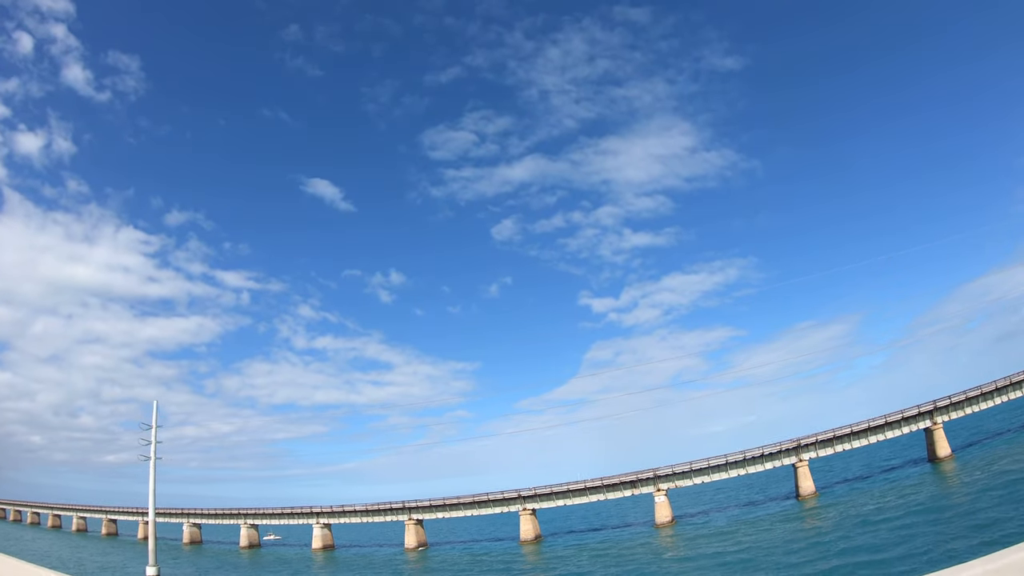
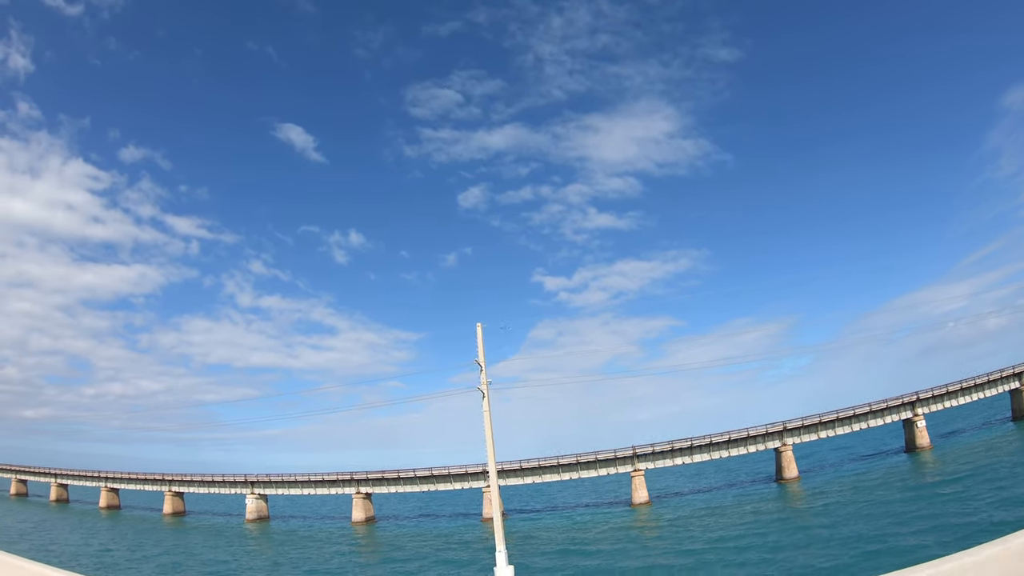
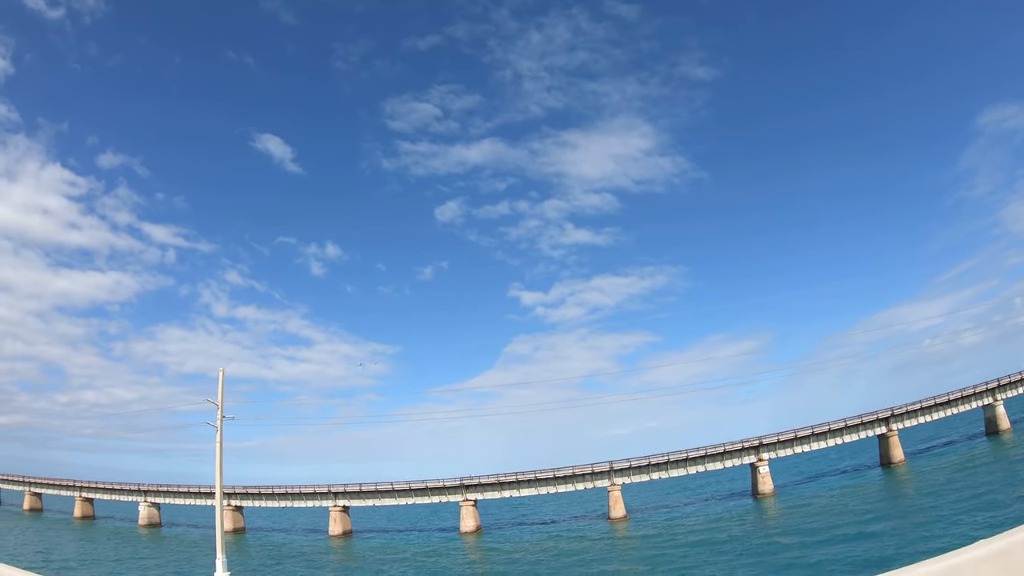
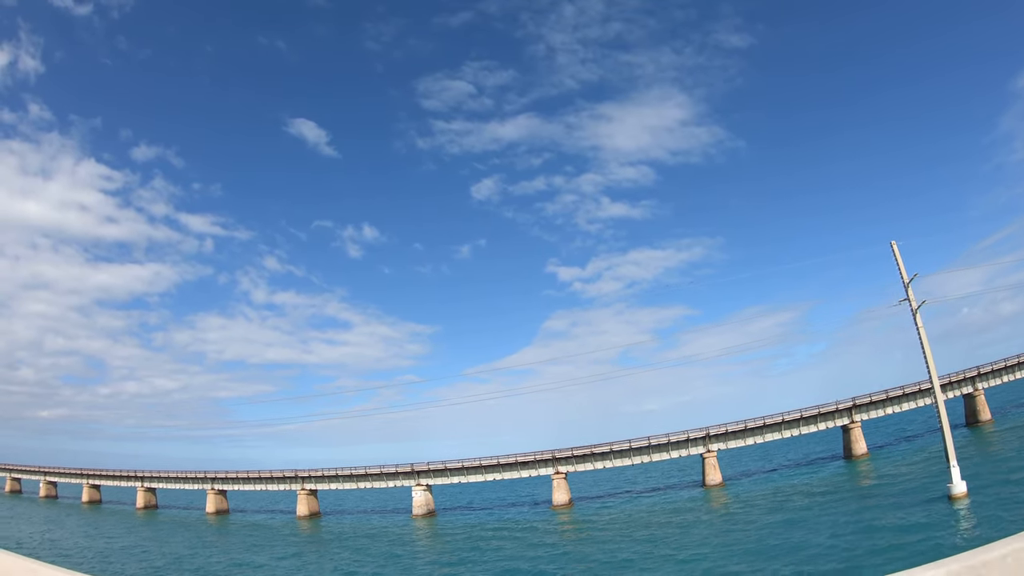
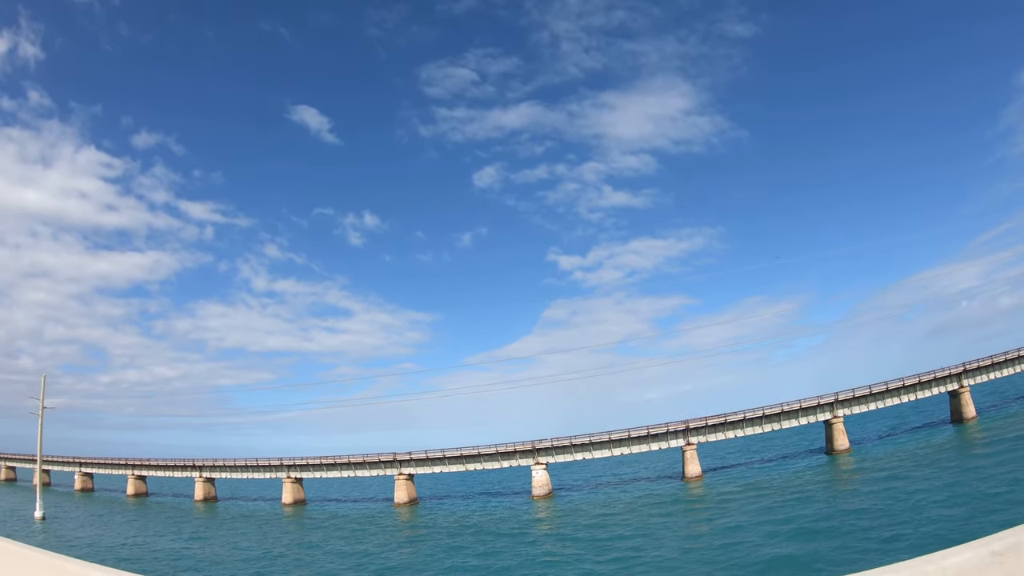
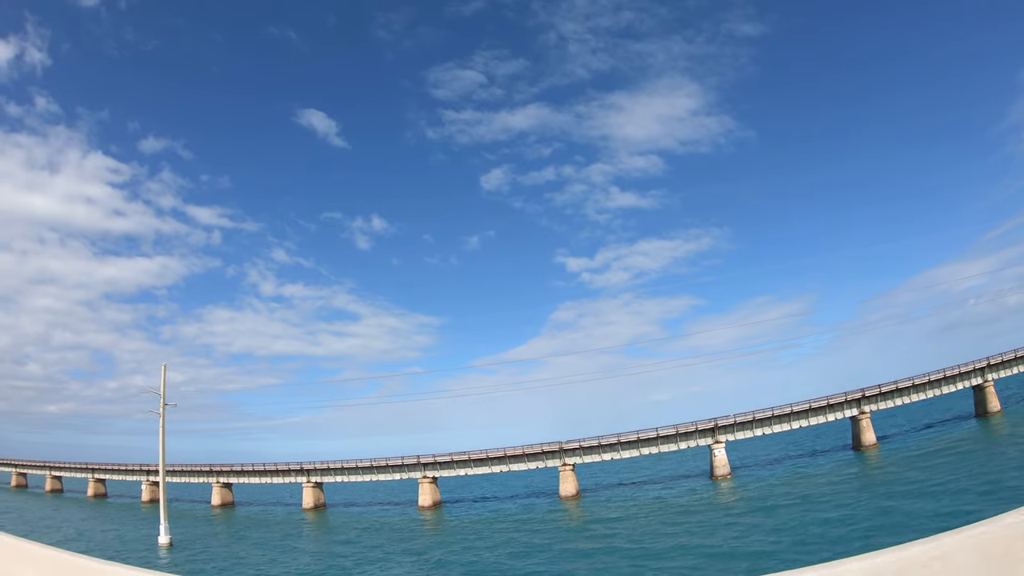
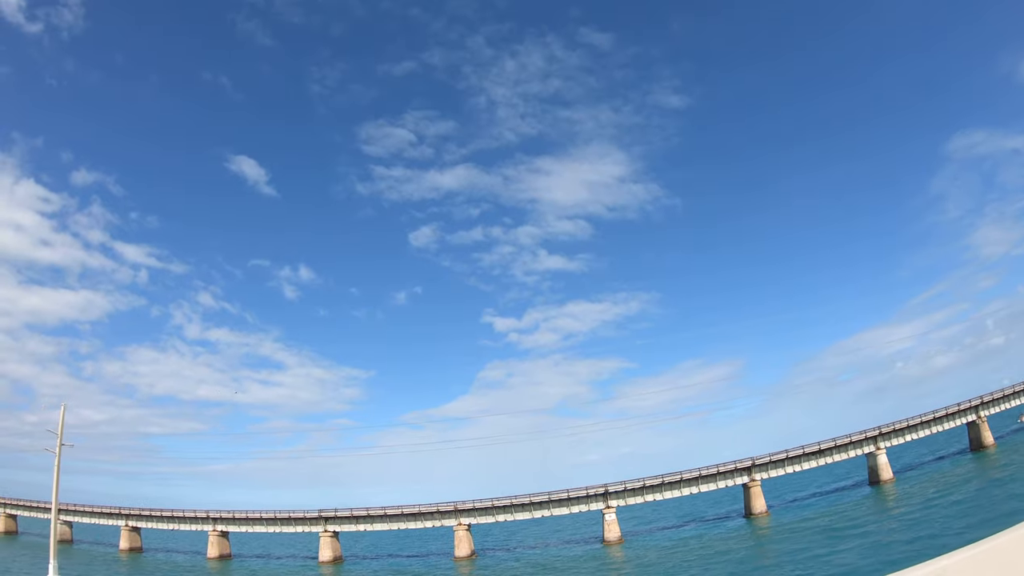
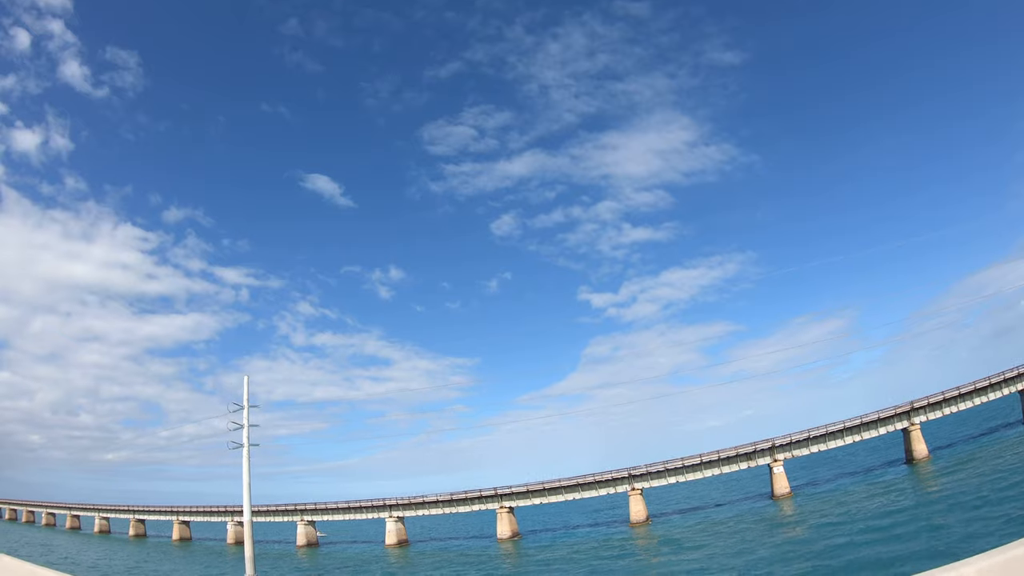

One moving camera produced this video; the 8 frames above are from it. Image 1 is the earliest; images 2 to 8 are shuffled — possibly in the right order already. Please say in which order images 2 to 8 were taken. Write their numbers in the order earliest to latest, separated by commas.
8, 7, 3, 2, 4, 5, 6
